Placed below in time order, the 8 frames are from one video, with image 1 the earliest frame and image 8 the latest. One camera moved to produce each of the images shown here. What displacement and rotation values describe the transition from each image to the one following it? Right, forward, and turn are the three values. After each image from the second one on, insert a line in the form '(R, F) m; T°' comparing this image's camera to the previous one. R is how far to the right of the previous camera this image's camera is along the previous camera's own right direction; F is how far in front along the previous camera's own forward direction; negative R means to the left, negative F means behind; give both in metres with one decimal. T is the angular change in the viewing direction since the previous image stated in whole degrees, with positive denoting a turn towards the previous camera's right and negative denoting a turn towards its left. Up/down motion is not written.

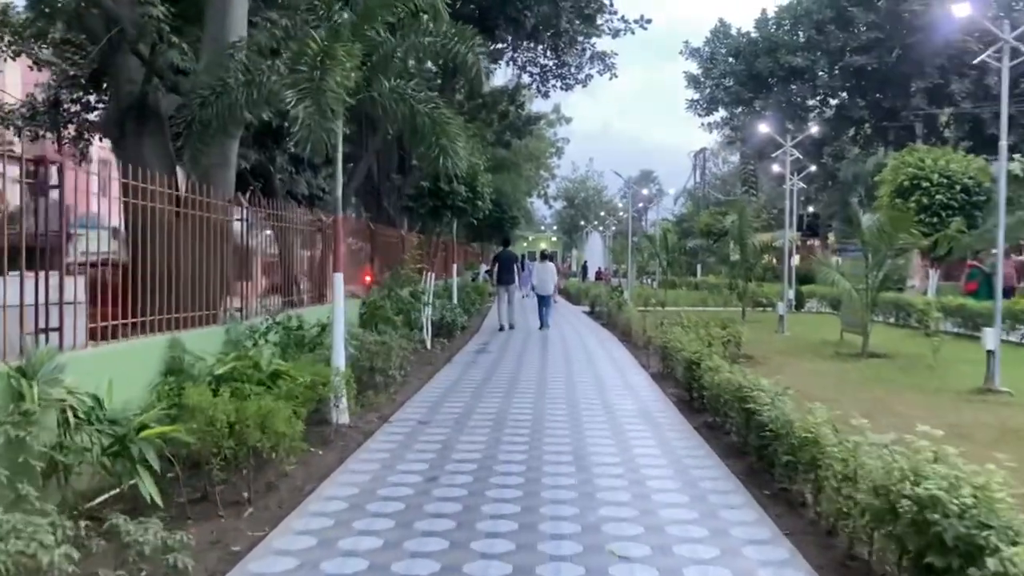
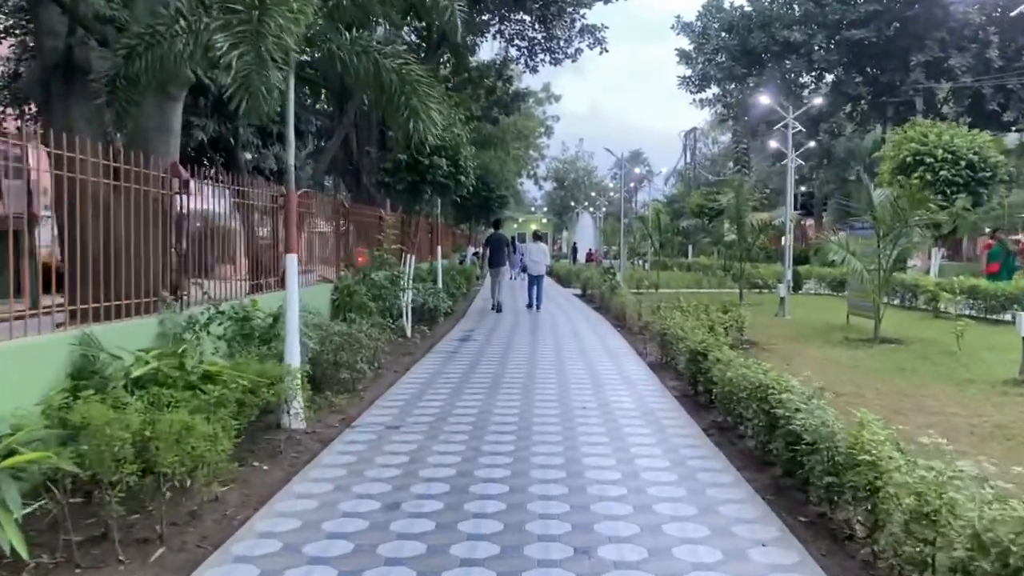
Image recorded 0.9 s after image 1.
(+0.1, +1.0) m; +1°
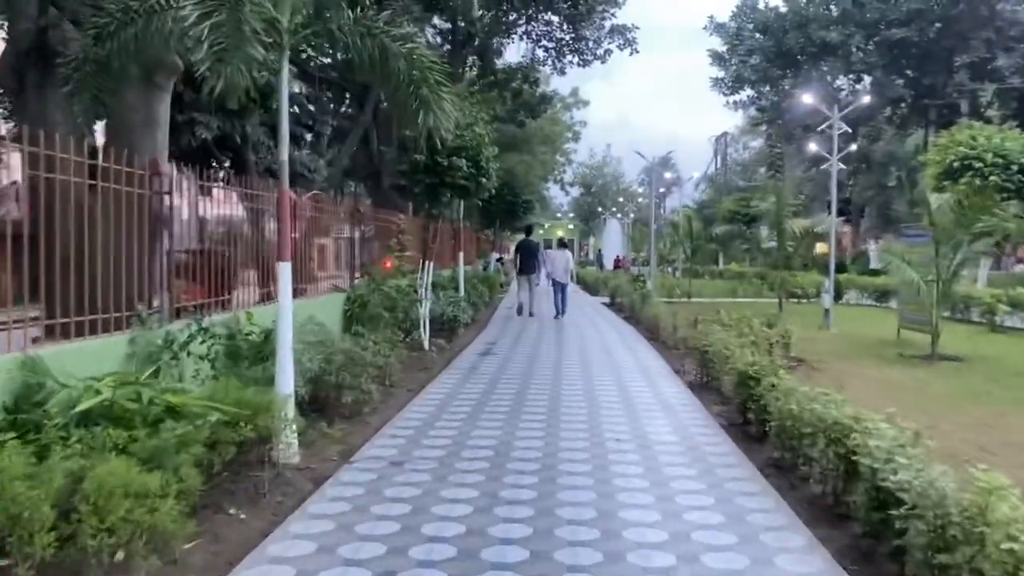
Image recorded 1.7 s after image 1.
(0.0, +0.9) m; -2°
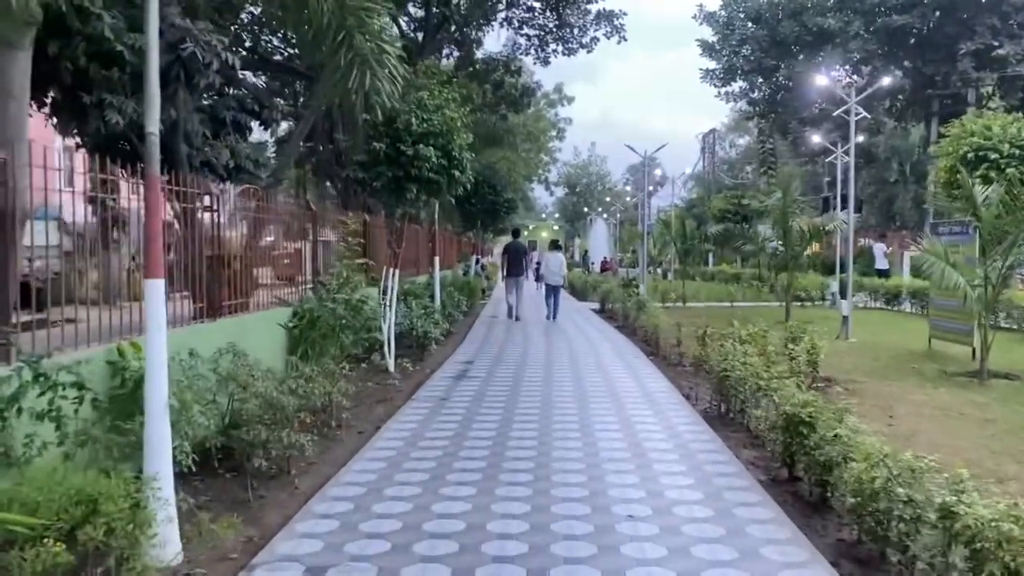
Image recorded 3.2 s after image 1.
(+0.1, +1.6) m; +1°
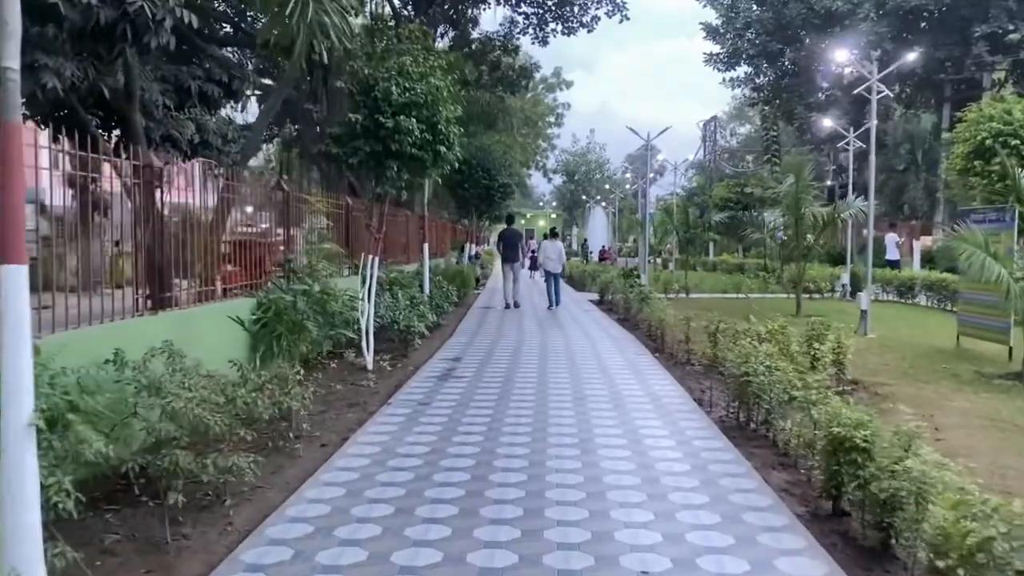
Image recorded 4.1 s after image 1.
(+0.1, +1.0) m; 0°
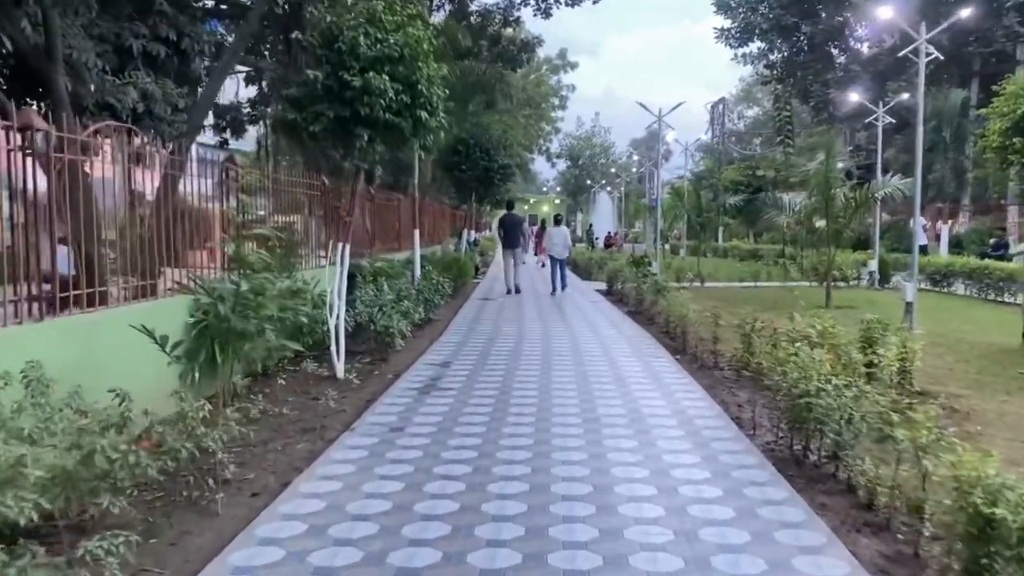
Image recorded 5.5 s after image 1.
(+0.1, +1.4) m; 0°
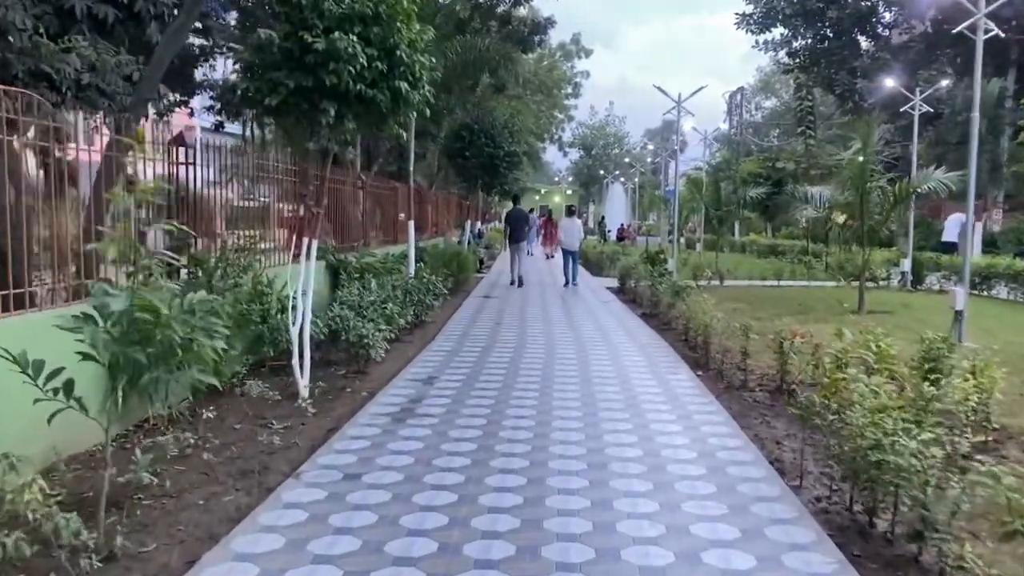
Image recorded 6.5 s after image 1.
(+0.1, +1.1) m; -1°
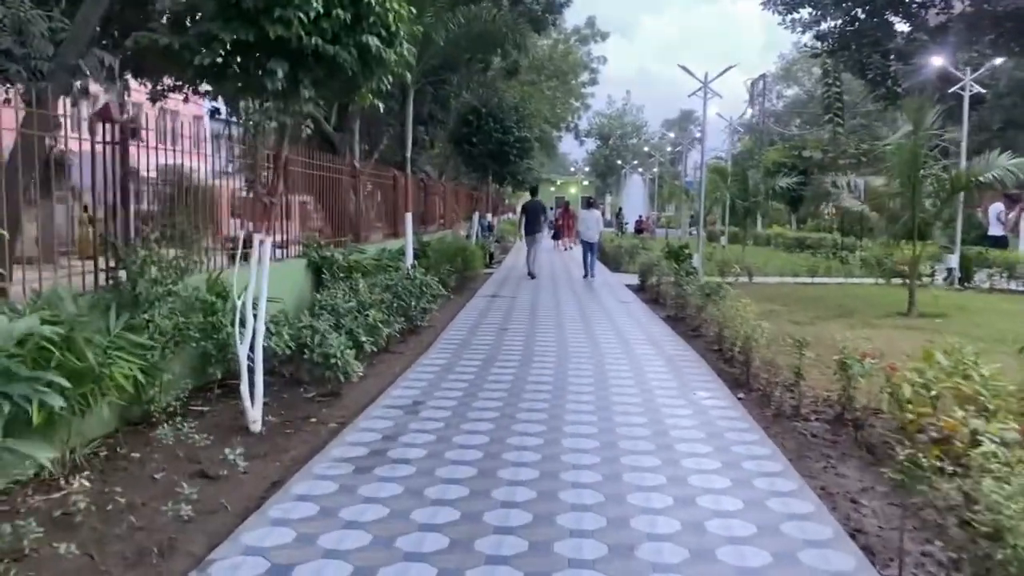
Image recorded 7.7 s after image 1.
(+0.1, +1.3) m; -1°
